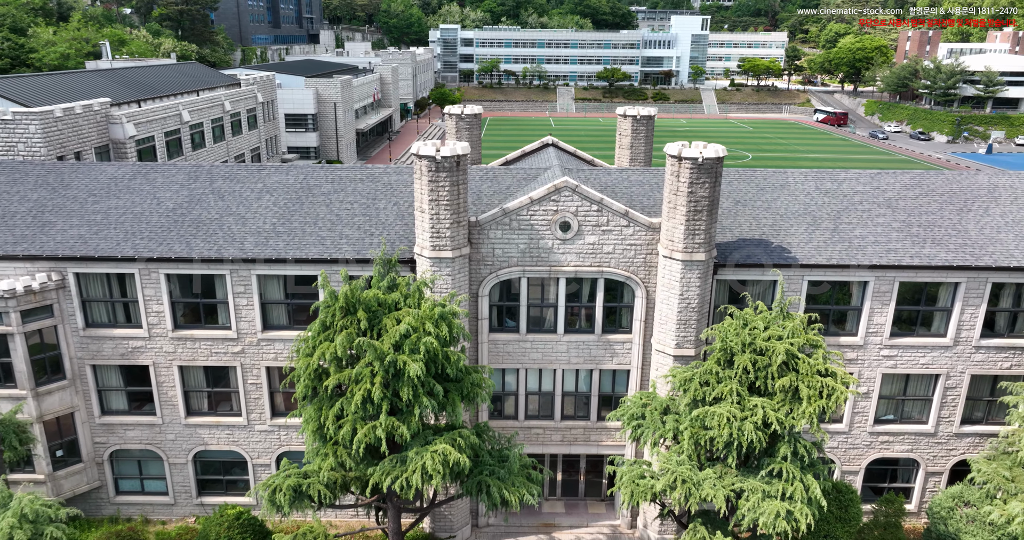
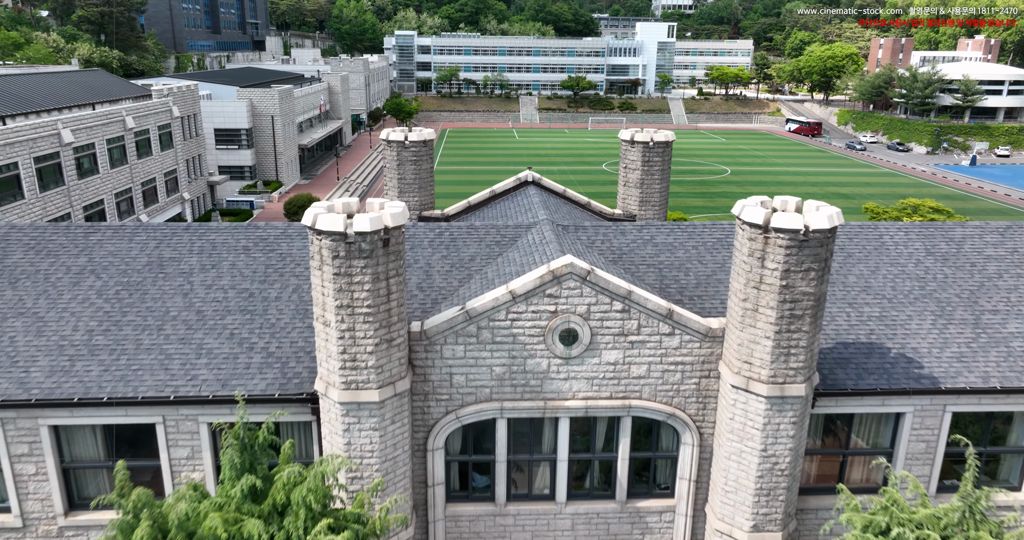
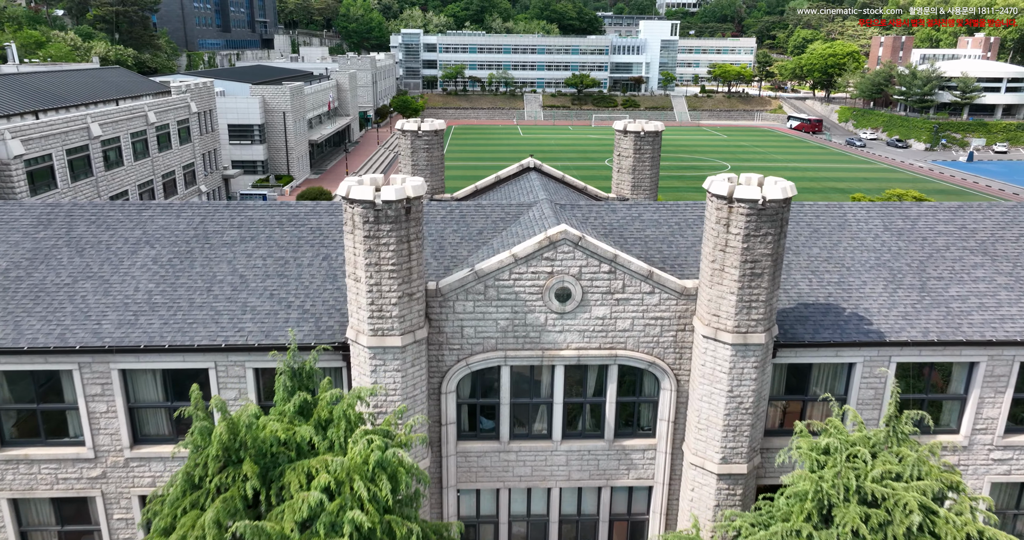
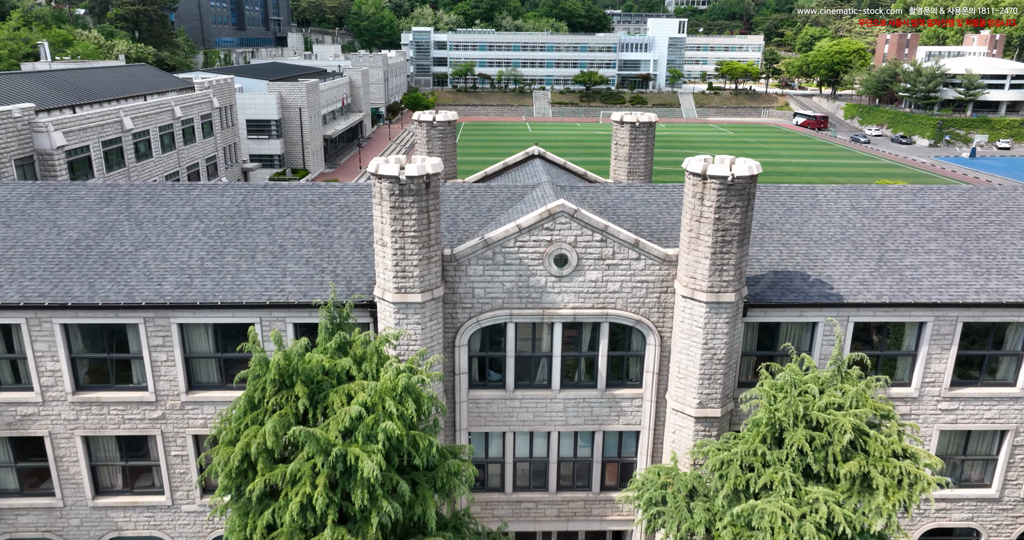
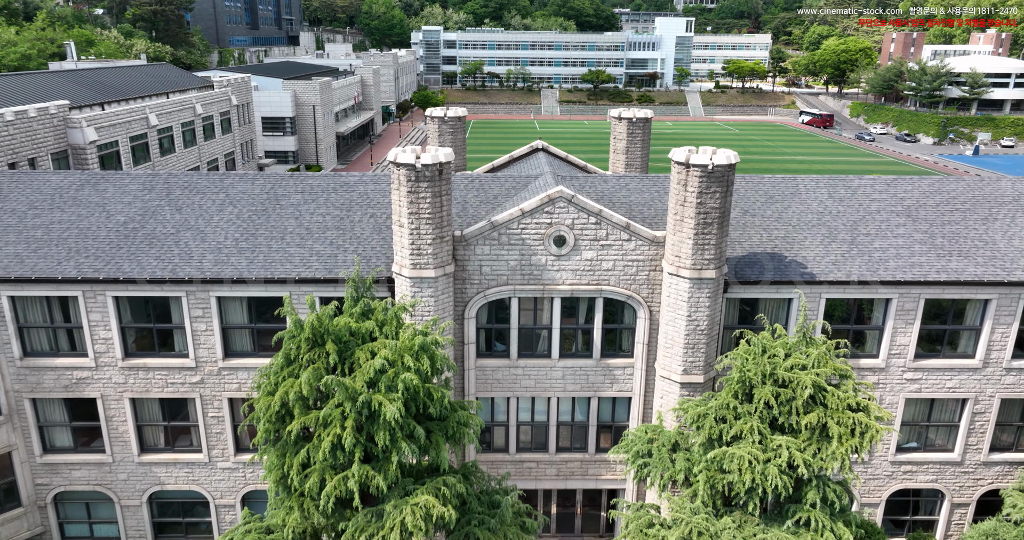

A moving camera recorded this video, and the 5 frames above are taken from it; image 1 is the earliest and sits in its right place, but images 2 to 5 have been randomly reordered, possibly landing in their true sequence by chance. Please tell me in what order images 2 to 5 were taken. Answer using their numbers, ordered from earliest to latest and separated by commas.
5, 4, 3, 2
